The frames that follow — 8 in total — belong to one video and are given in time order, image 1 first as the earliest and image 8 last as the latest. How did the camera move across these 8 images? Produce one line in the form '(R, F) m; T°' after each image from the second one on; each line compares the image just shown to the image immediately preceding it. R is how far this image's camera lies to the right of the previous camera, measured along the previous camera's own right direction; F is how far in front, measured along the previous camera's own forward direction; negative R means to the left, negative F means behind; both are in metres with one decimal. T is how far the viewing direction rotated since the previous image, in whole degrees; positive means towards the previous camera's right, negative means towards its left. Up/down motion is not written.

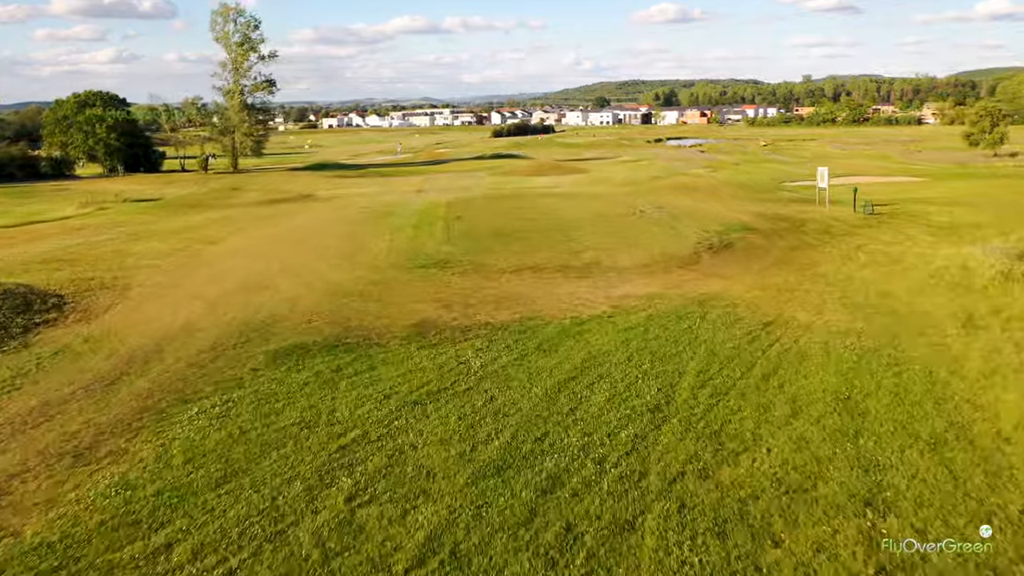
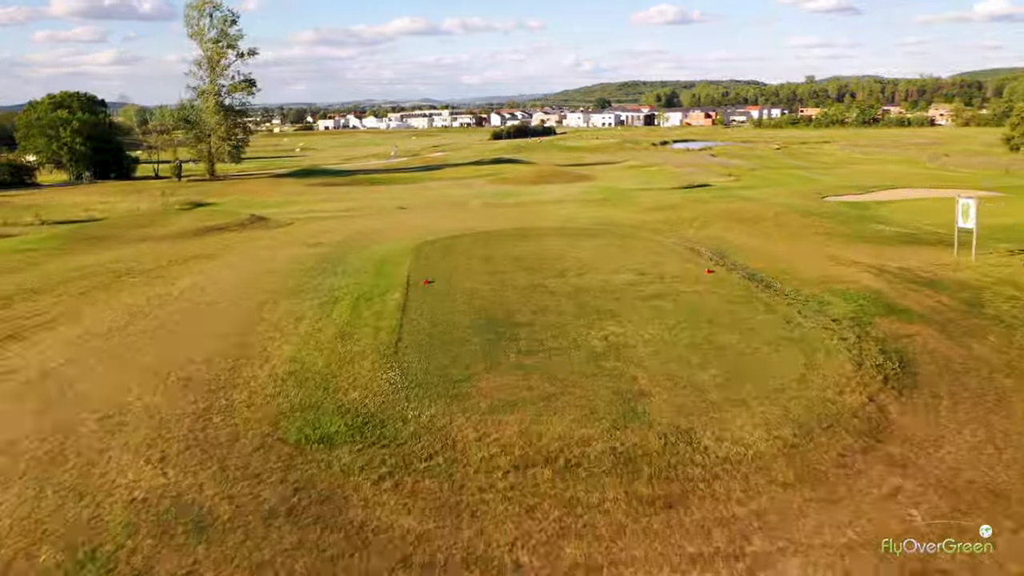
(0.0, +8.7) m; 0°
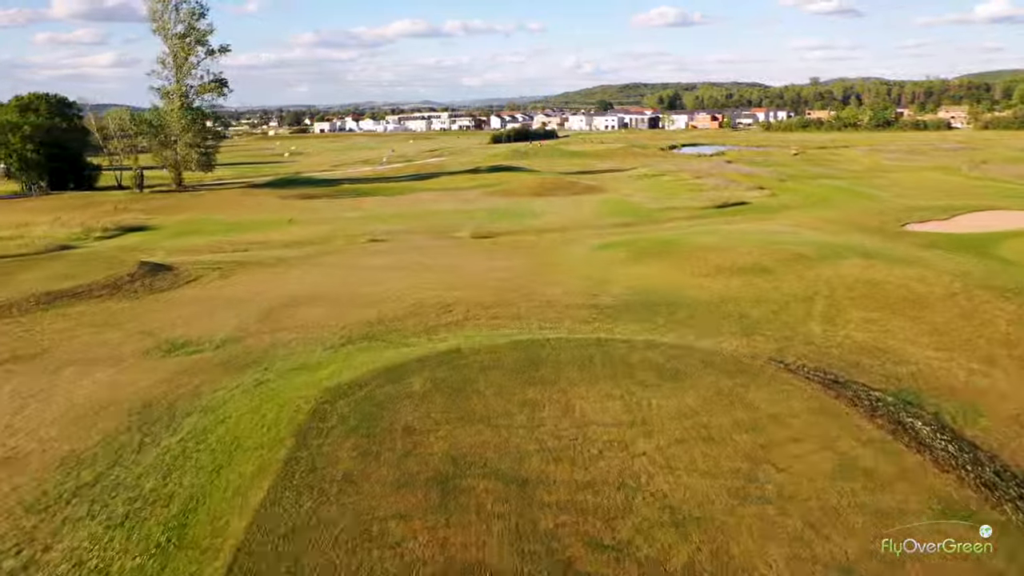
(0.0, +10.8) m; 0°
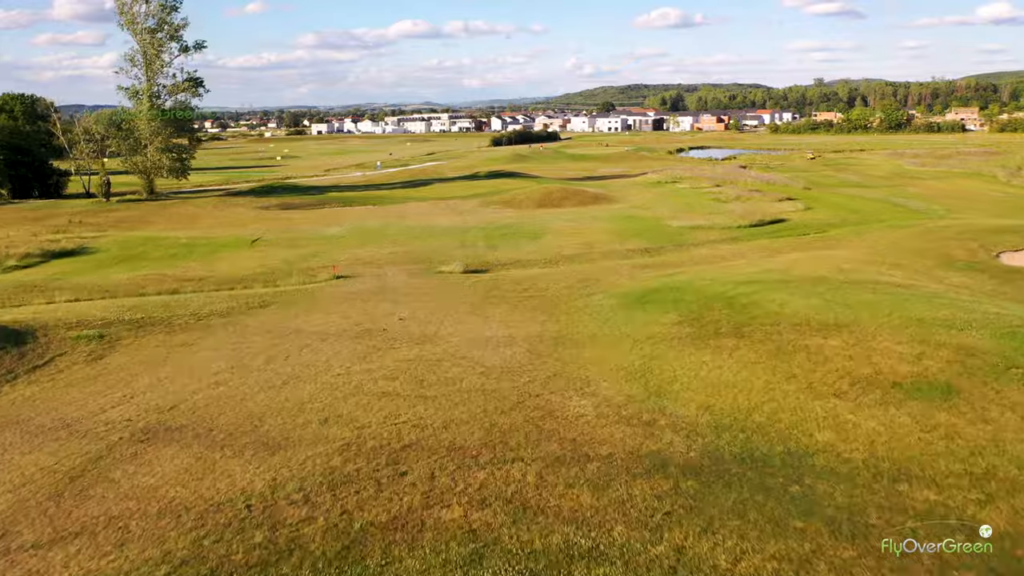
(0.0, +8.1) m; 0°
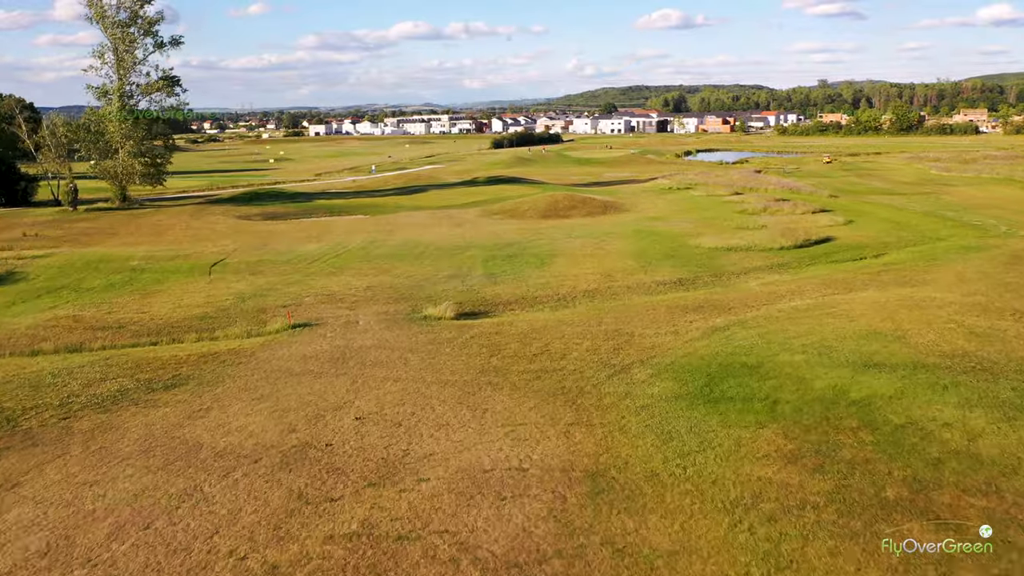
(-0.2, +7.1) m; 0°
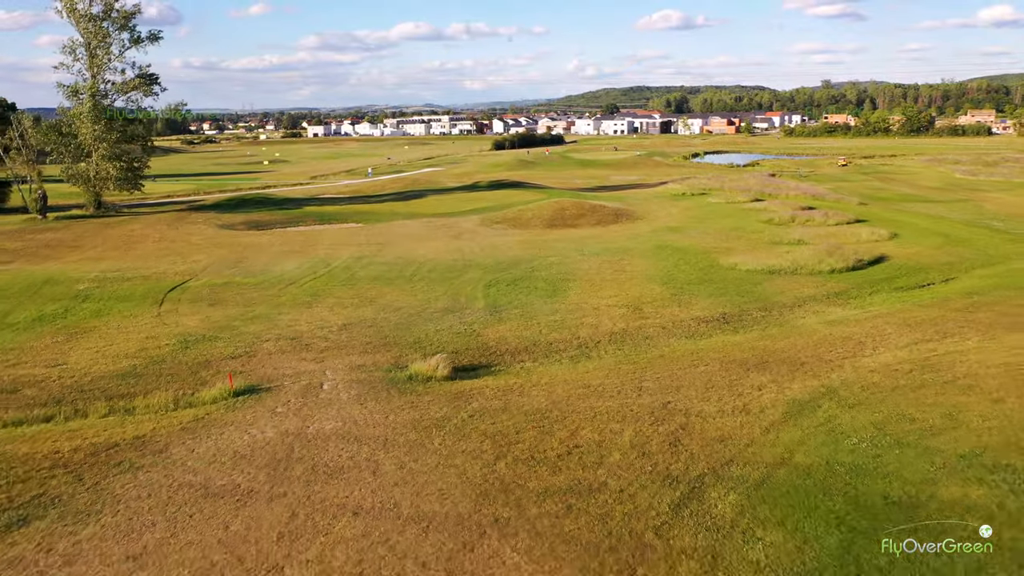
(-0.3, +5.9) m; 0°
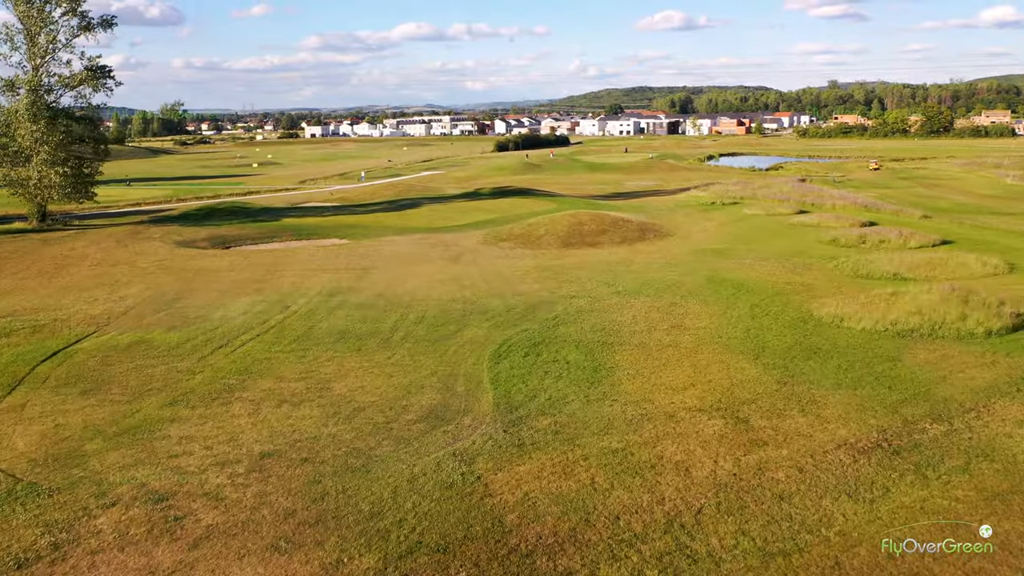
(-0.6, +10.8) m; 0°
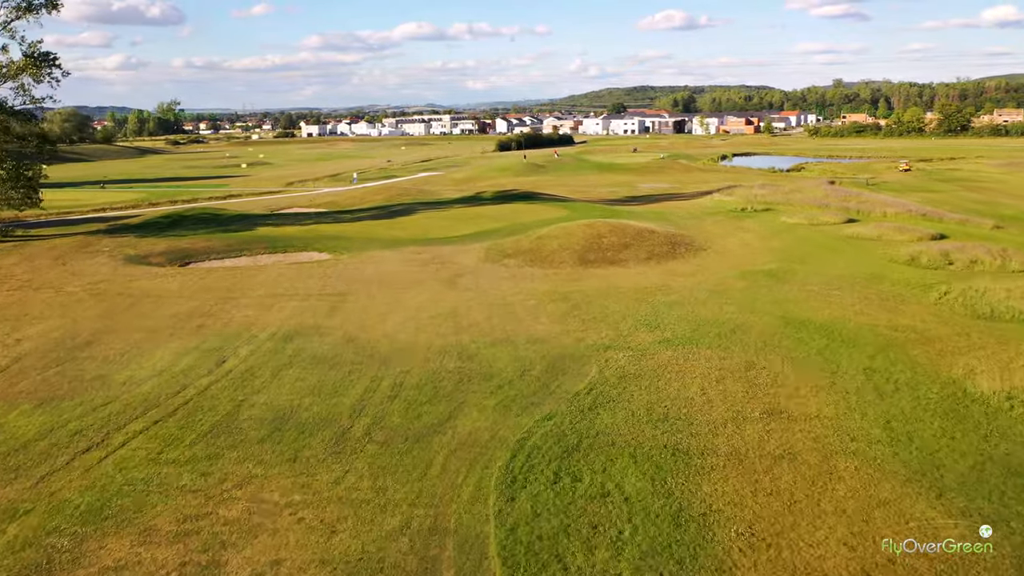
(-0.4, +9.4) m; 0°
